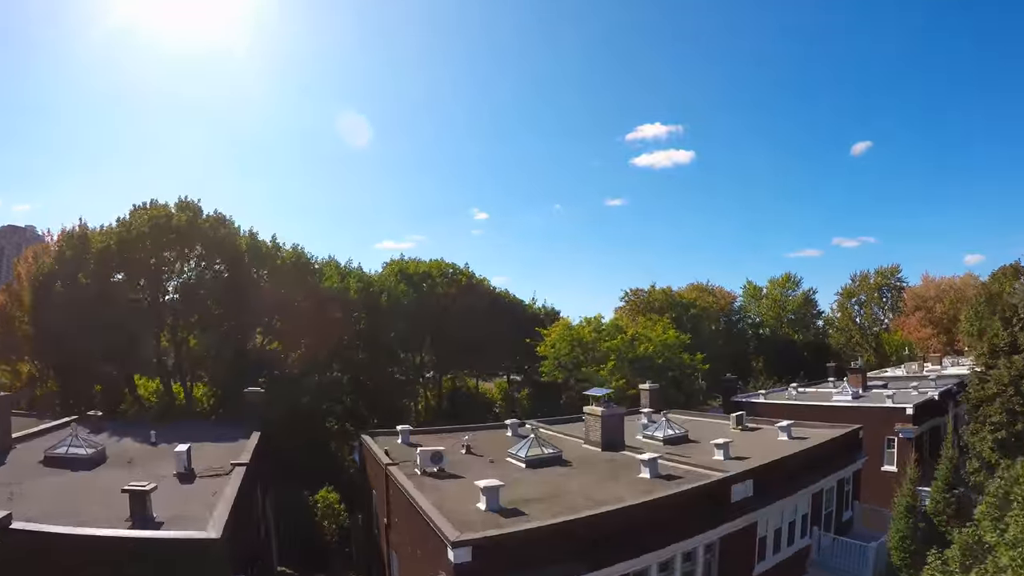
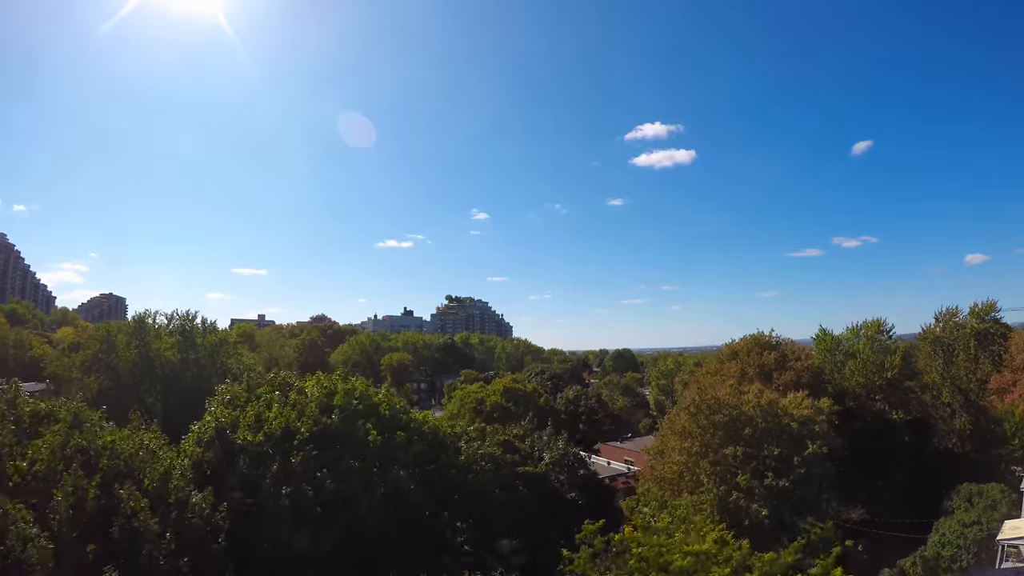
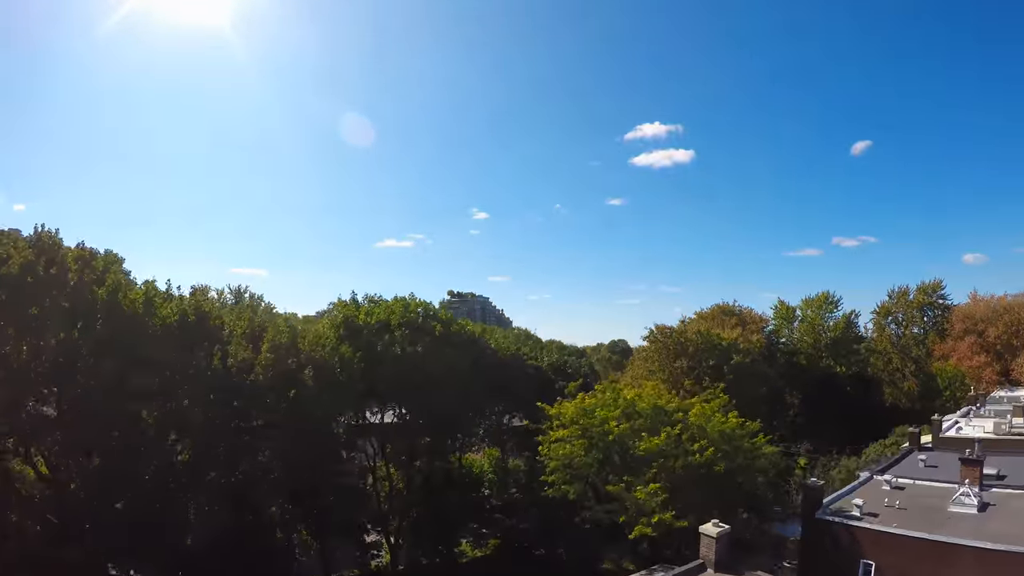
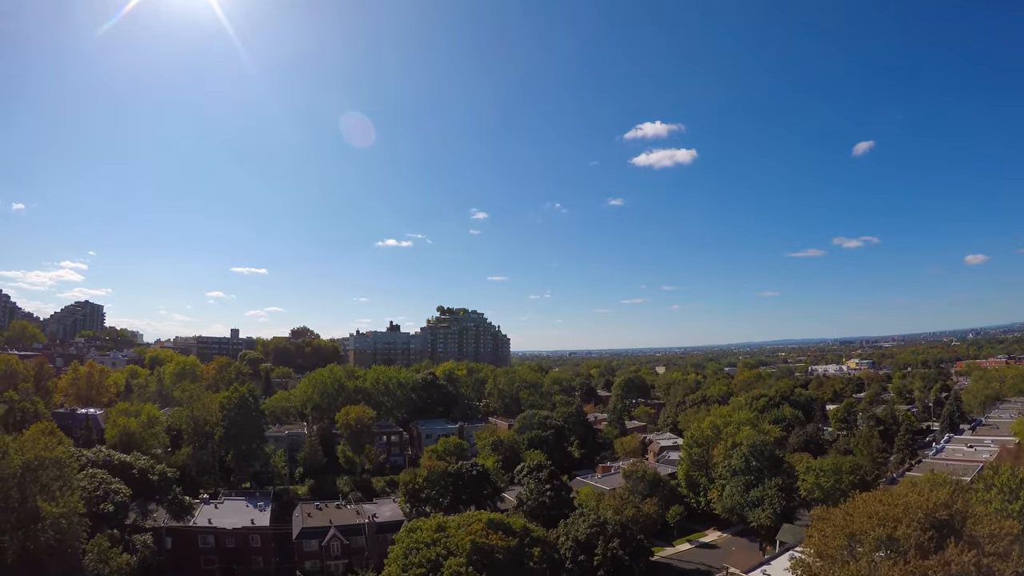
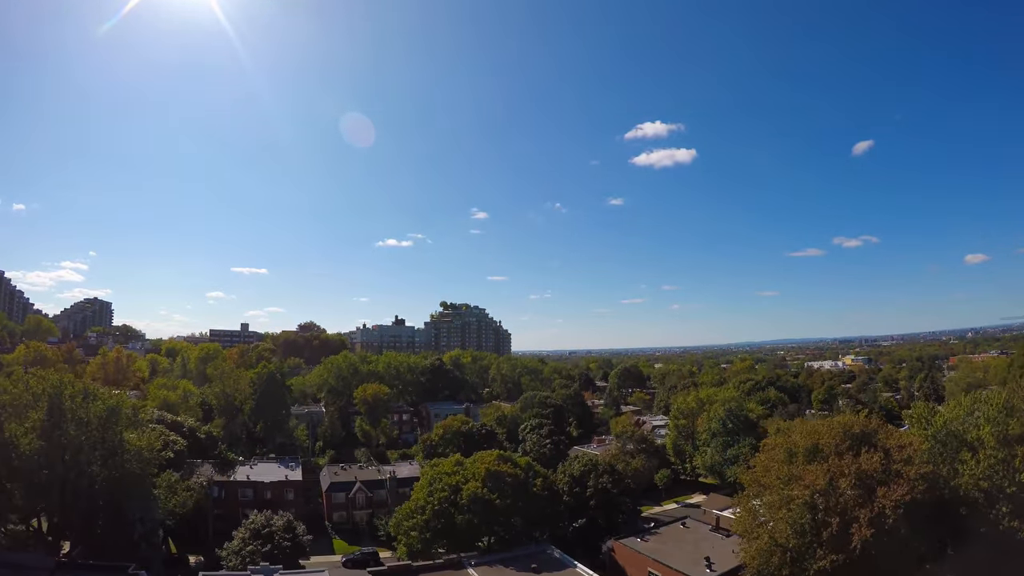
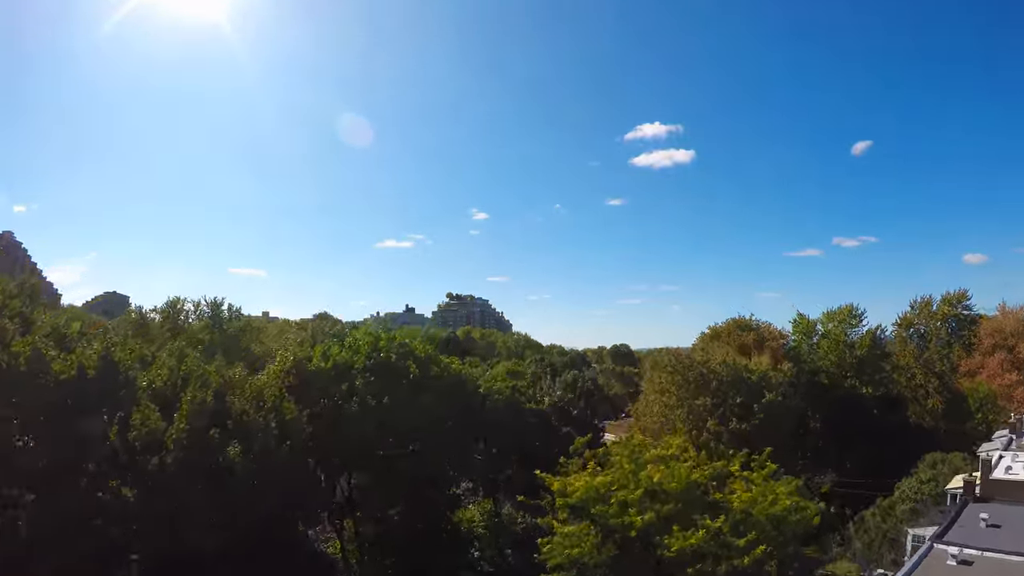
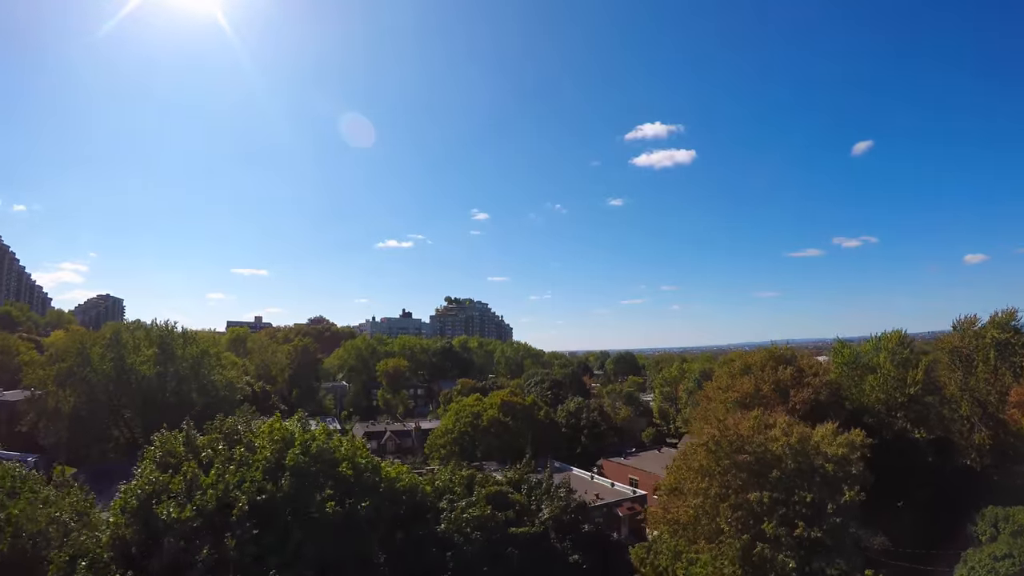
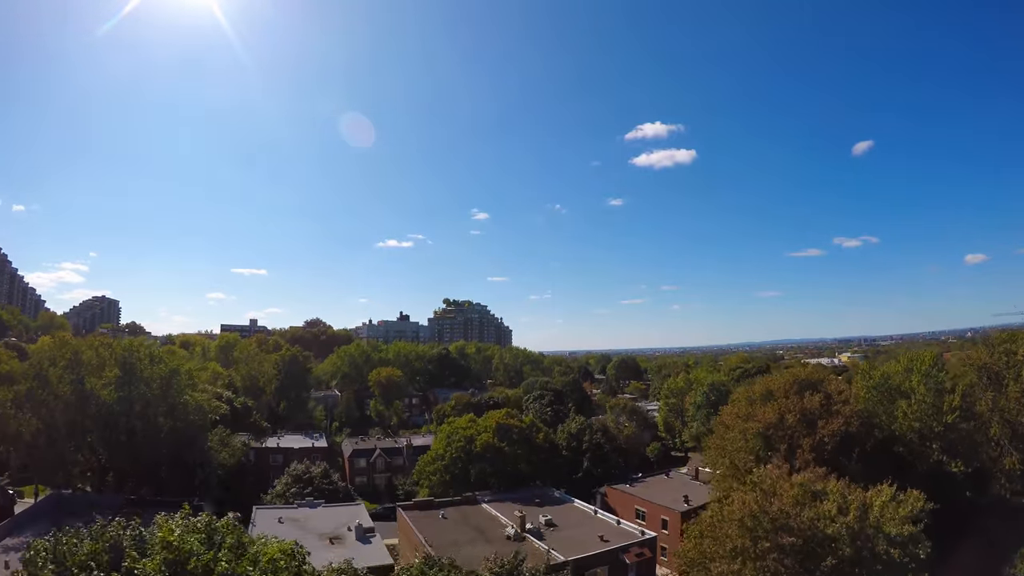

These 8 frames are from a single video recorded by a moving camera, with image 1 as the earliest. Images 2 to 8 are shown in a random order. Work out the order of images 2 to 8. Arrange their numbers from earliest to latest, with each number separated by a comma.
3, 6, 2, 7, 8, 5, 4
